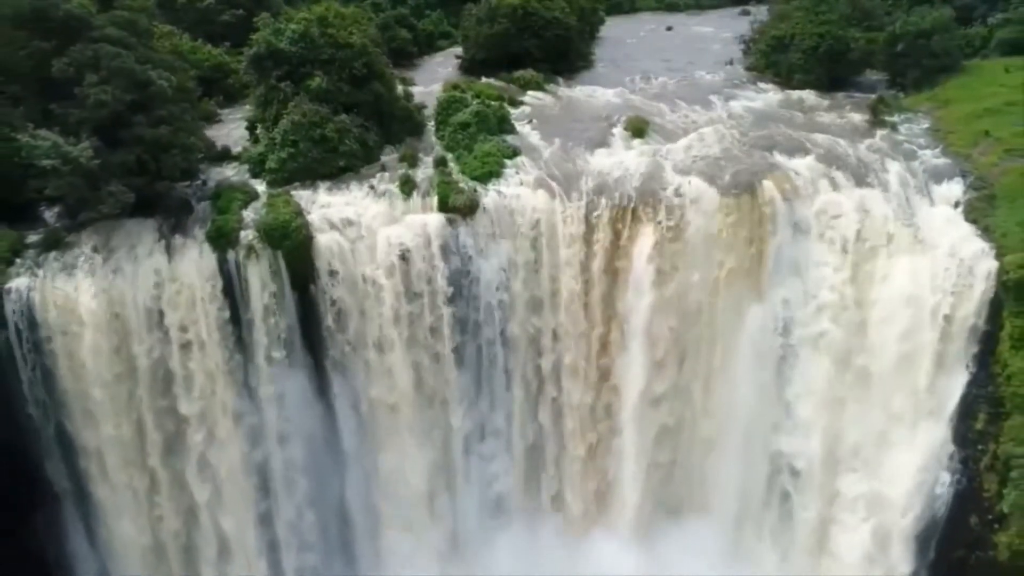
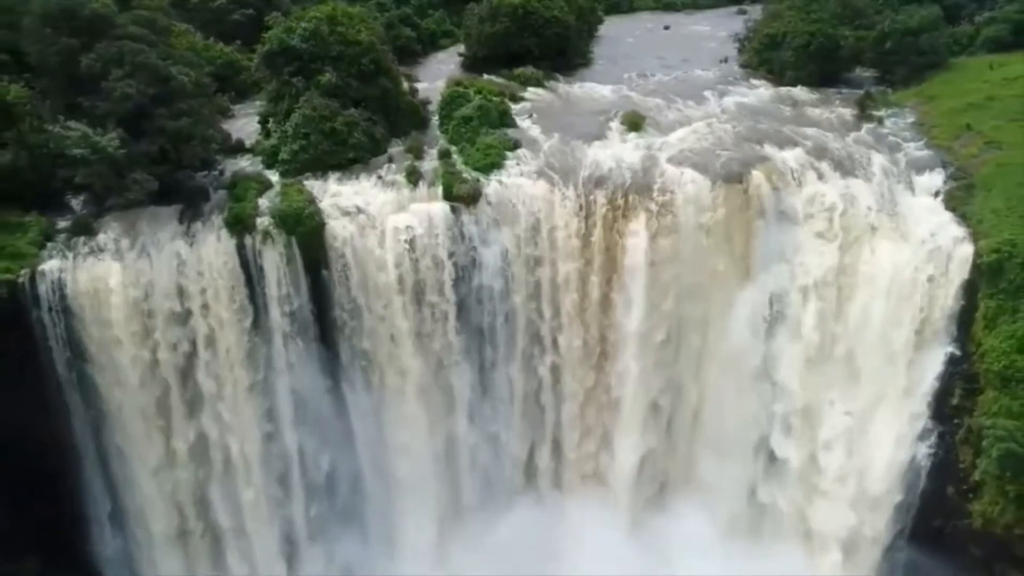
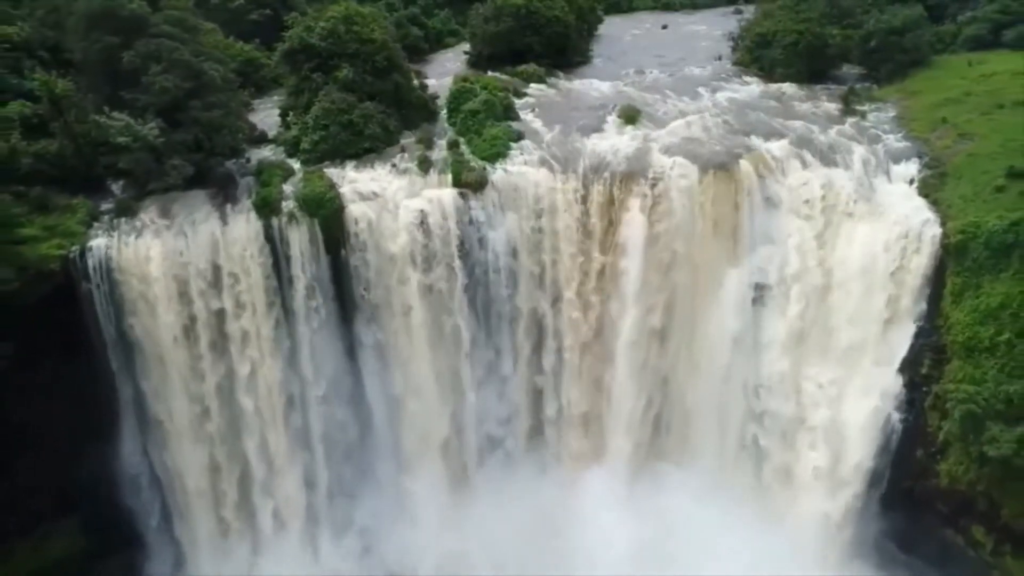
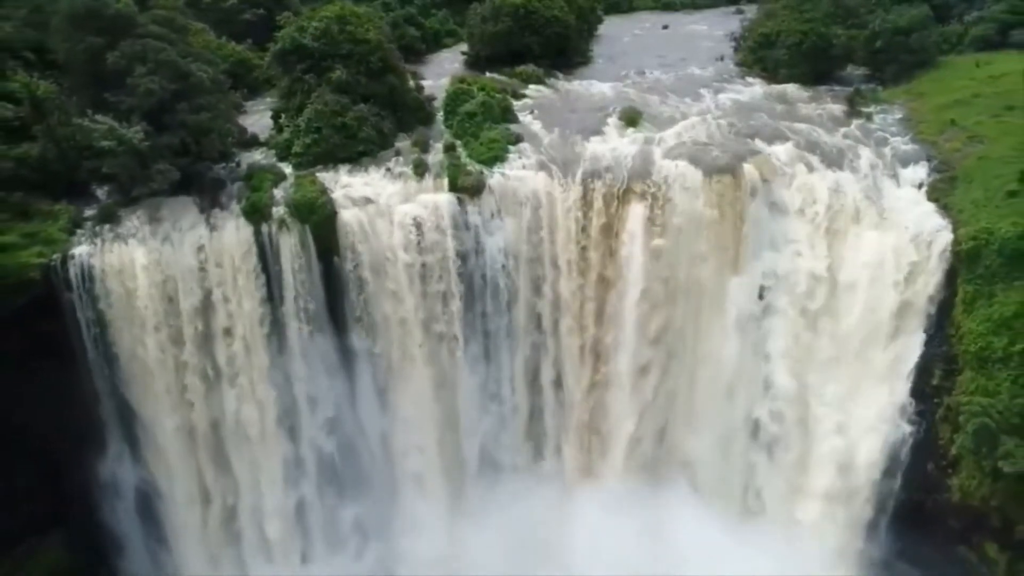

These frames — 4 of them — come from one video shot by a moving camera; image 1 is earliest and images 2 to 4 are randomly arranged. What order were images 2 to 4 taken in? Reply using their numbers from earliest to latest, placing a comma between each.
2, 4, 3
